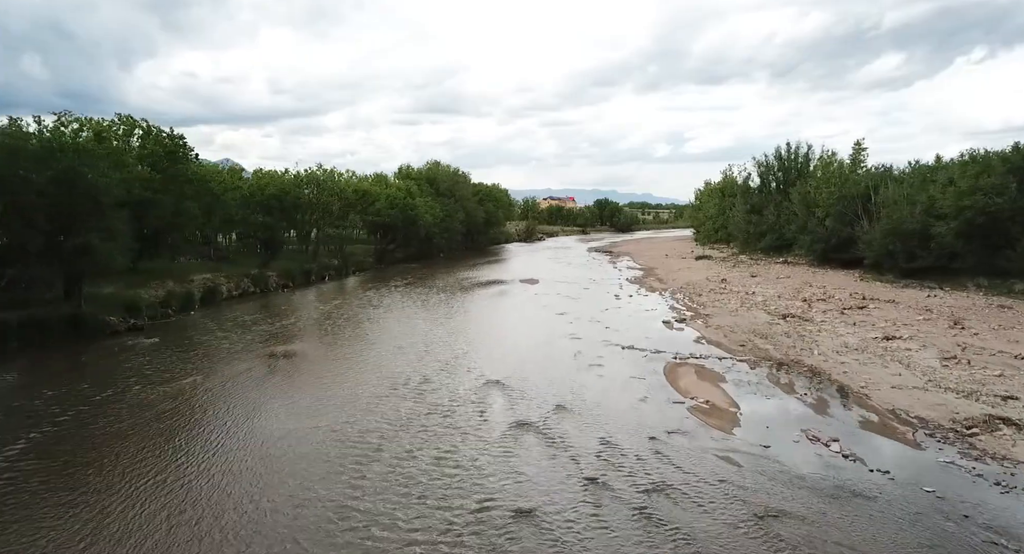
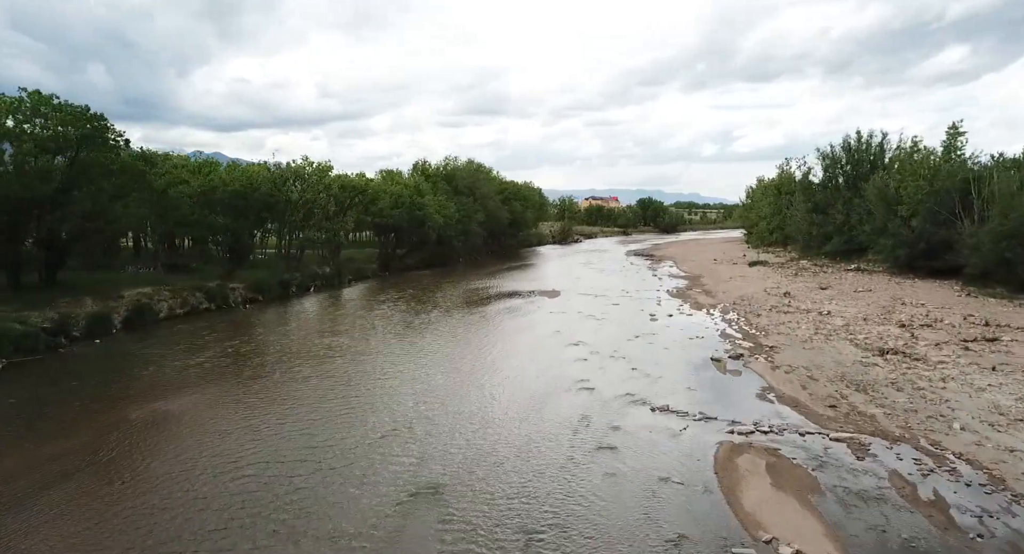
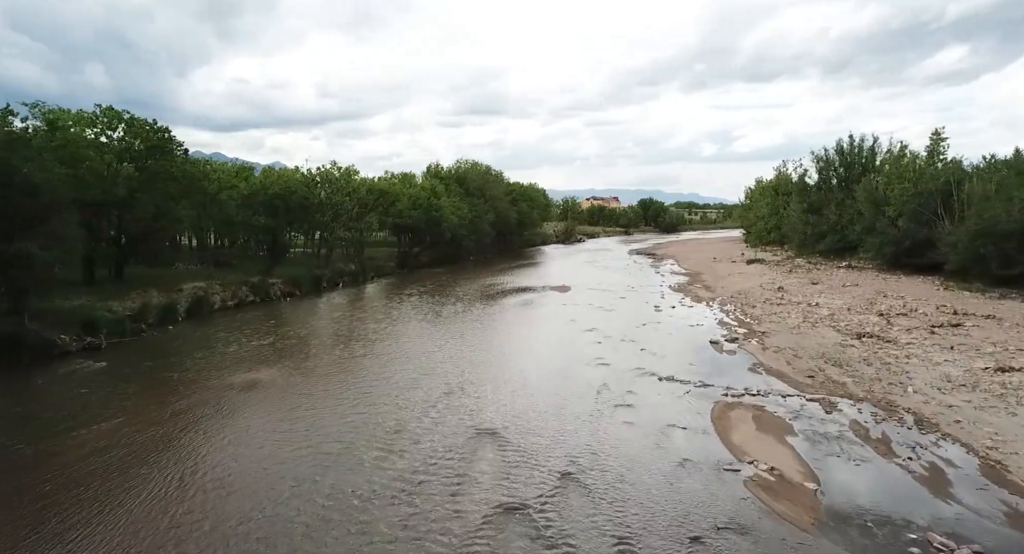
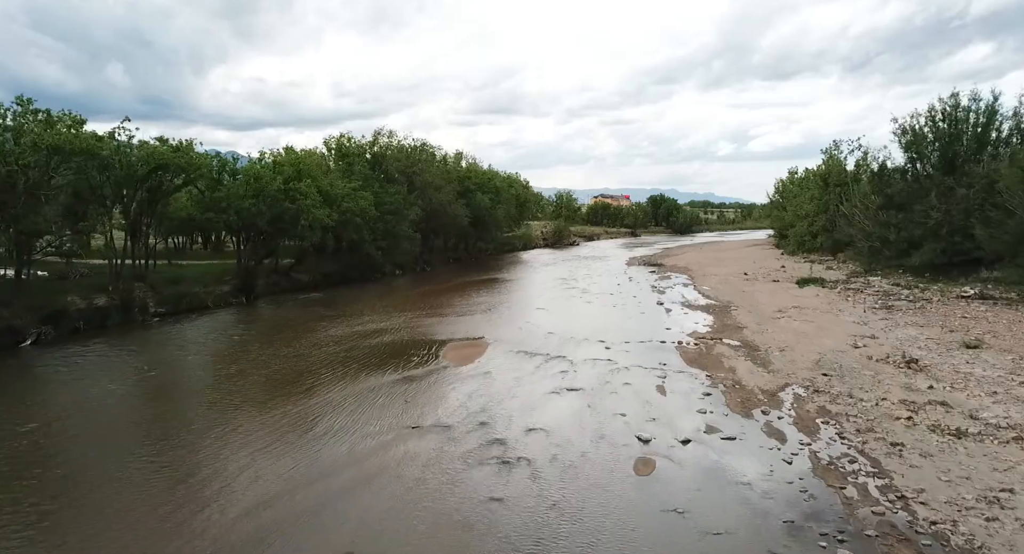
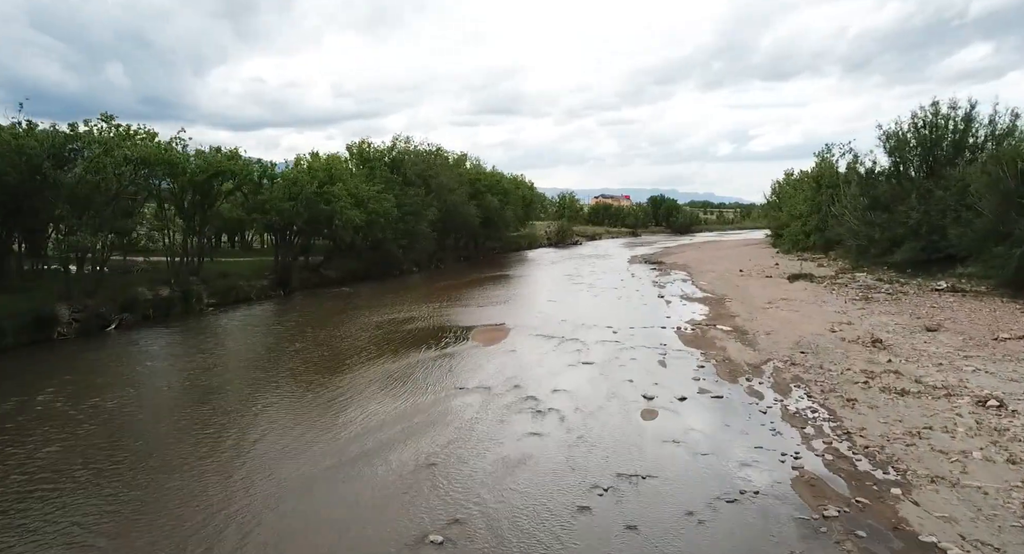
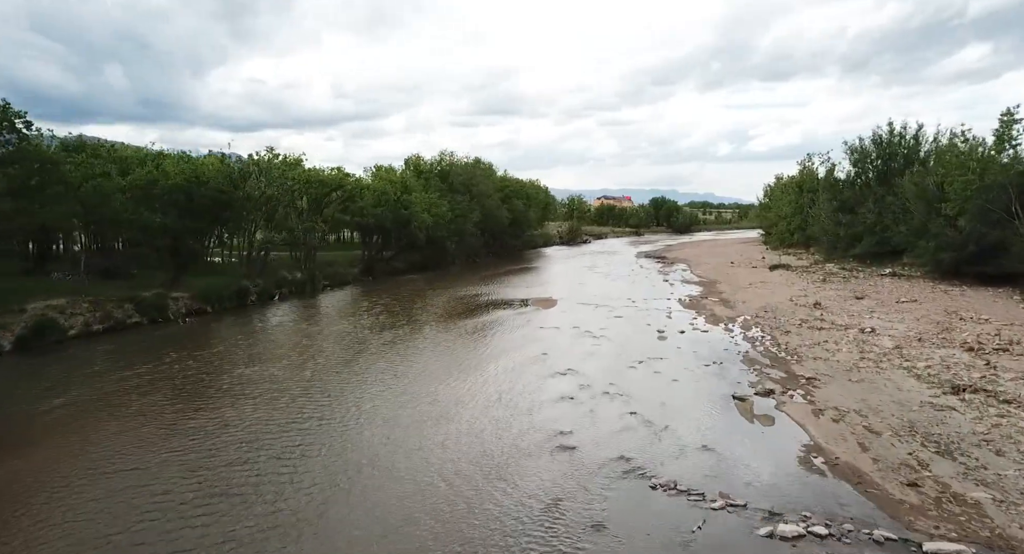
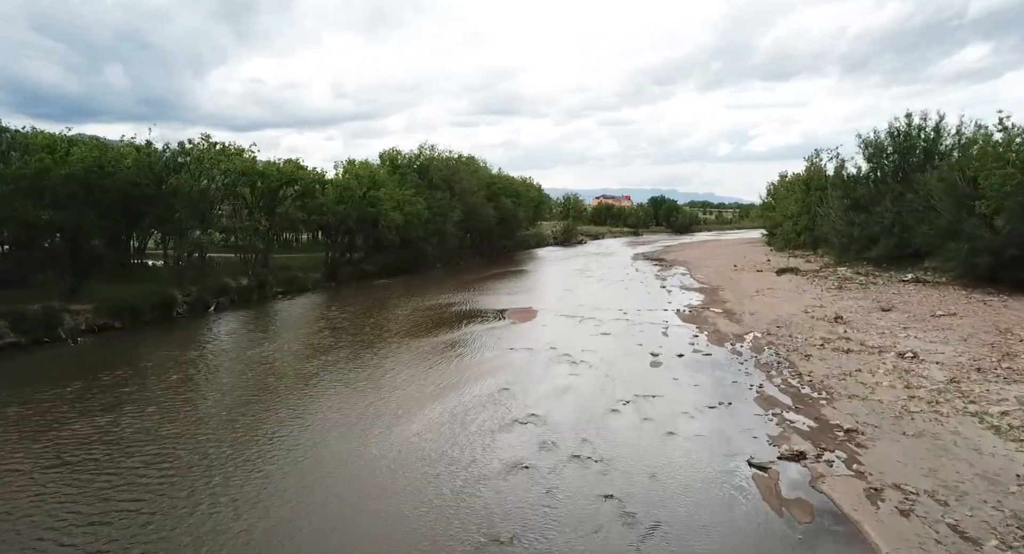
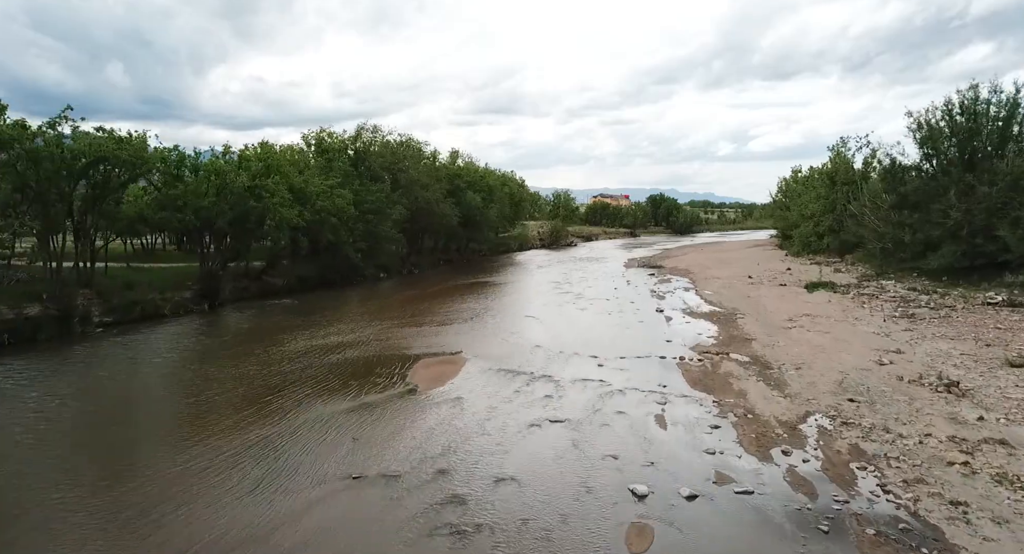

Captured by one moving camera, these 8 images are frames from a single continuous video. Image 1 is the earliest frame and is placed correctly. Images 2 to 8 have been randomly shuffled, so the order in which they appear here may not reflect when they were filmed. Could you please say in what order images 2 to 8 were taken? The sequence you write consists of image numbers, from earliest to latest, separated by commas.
3, 2, 6, 7, 5, 4, 8
